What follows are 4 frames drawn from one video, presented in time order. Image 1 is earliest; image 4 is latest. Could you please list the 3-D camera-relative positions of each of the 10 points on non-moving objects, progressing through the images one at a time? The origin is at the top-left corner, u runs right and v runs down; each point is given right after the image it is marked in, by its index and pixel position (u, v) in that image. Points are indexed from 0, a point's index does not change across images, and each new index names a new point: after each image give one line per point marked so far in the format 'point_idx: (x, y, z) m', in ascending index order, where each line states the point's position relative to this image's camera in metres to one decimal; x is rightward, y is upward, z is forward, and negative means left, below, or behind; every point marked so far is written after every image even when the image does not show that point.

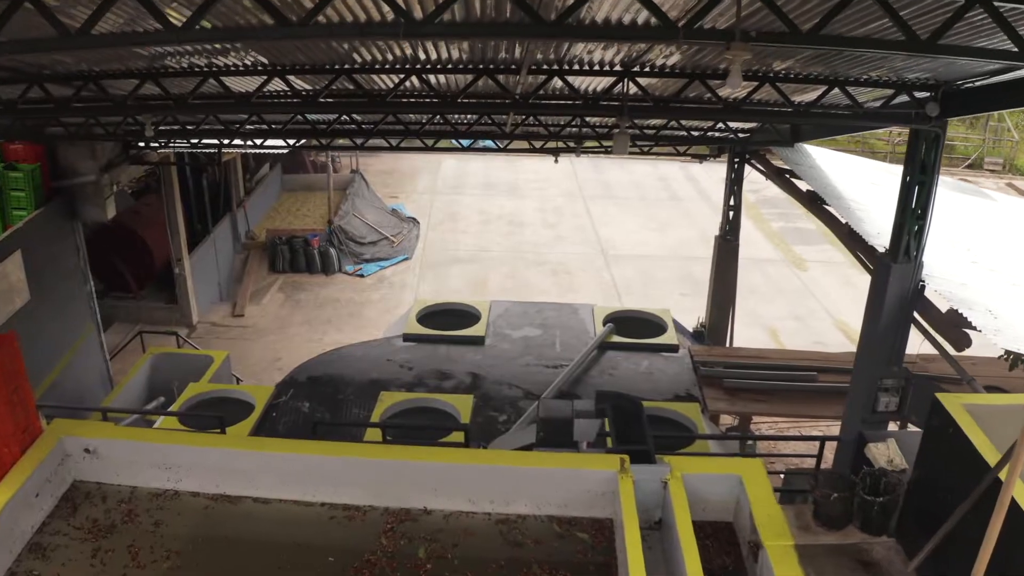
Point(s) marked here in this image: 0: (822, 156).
0: (+5.1, +2.2, +11.9) m
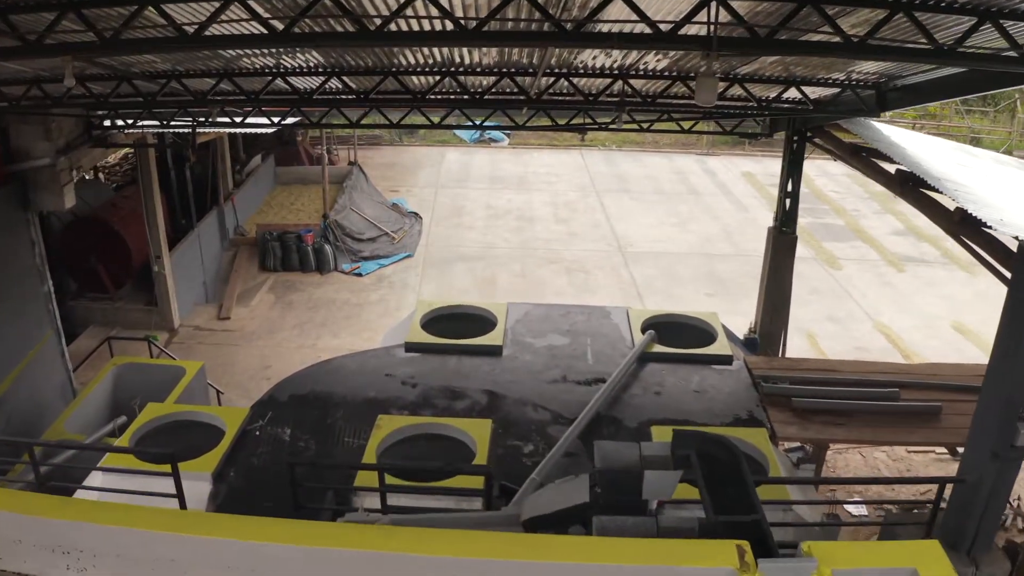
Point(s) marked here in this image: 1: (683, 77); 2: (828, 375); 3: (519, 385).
0: (+5.4, +2.2, +10.1) m
1: (+1.9, +2.3, +7.9) m
2: (+4.0, -1.1, +9.2) m
3: (+0.1, -1.2, +8.6) m
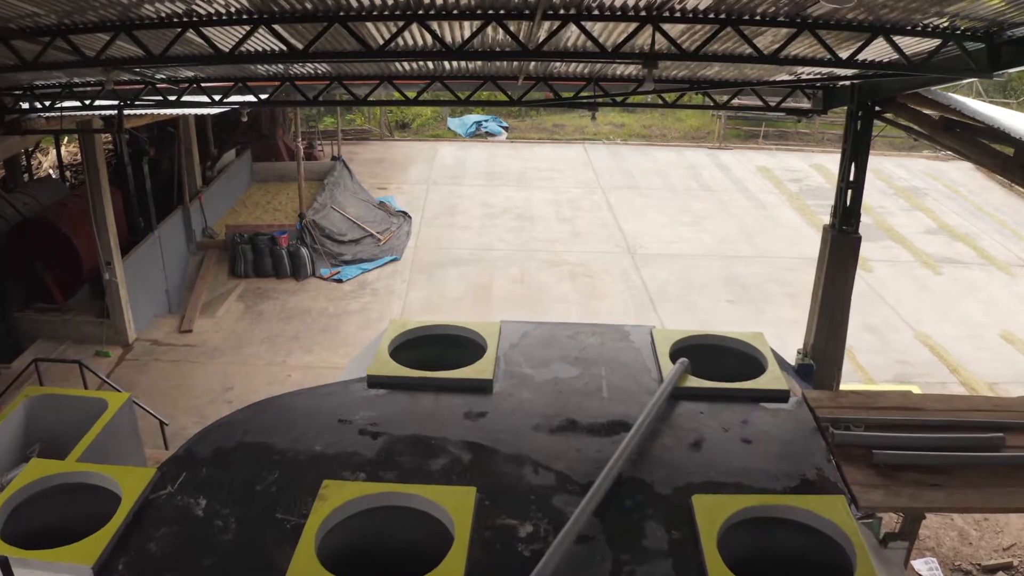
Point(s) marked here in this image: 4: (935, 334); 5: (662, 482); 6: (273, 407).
0: (+5.3, +2.0, +8.1) m
1: (+1.8, +2.2, +5.9) m
2: (+3.9, -1.2, +7.1) m
3: (0.0, -1.3, +6.5) m
4: (+9.9, -1.1, +16.9) m
5: (+1.2, -1.6, +6.0) m
6: (-2.3, -1.2, +7.1) m
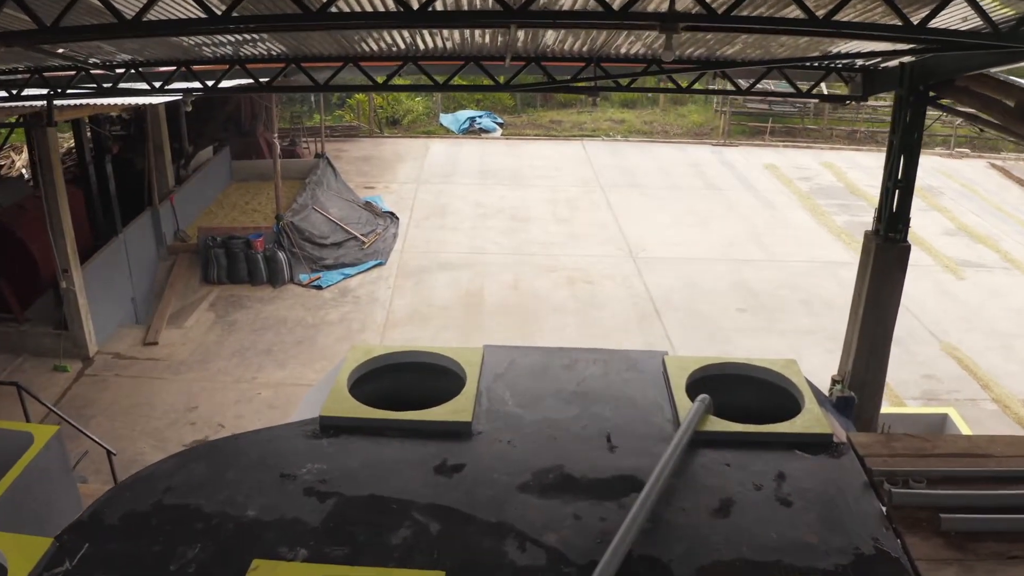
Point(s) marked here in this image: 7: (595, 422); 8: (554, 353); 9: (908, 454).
0: (+5.1, +1.8, +6.8) m
1: (+1.7, +2.0, +4.6) m
2: (+3.8, -1.4, +5.9) m
3: (-0.1, -1.5, +5.3) m
4: (+9.7, -1.2, +15.7) m
5: (+1.1, -1.8, +4.8) m
6: (-2.5, -1.3, +5.8) m
7: (+0.7, -1.1, +6.1) m
8: (+0.4, -0.6, +7.1) m
9: (+3.3, -1.4, +6.0) m
